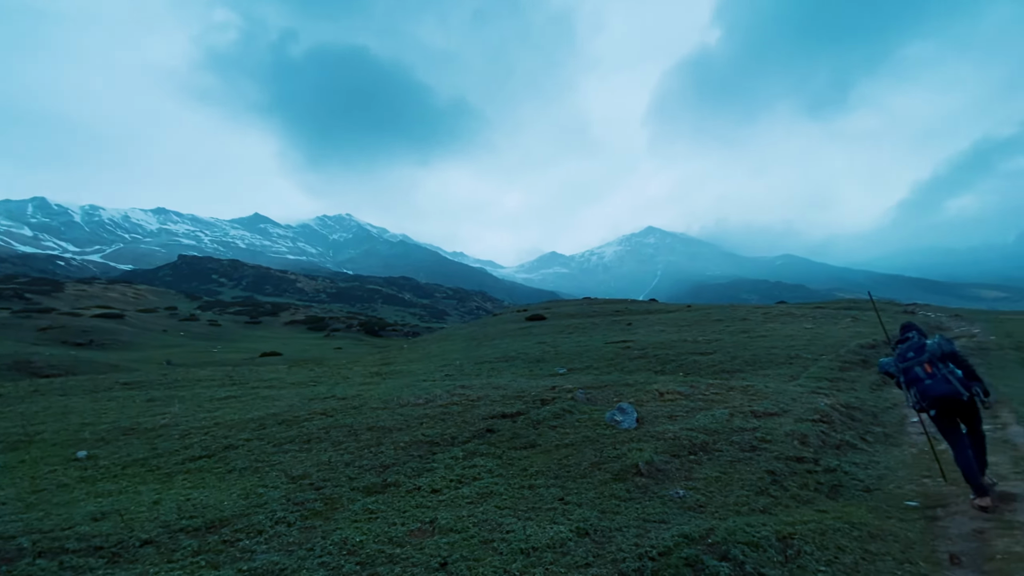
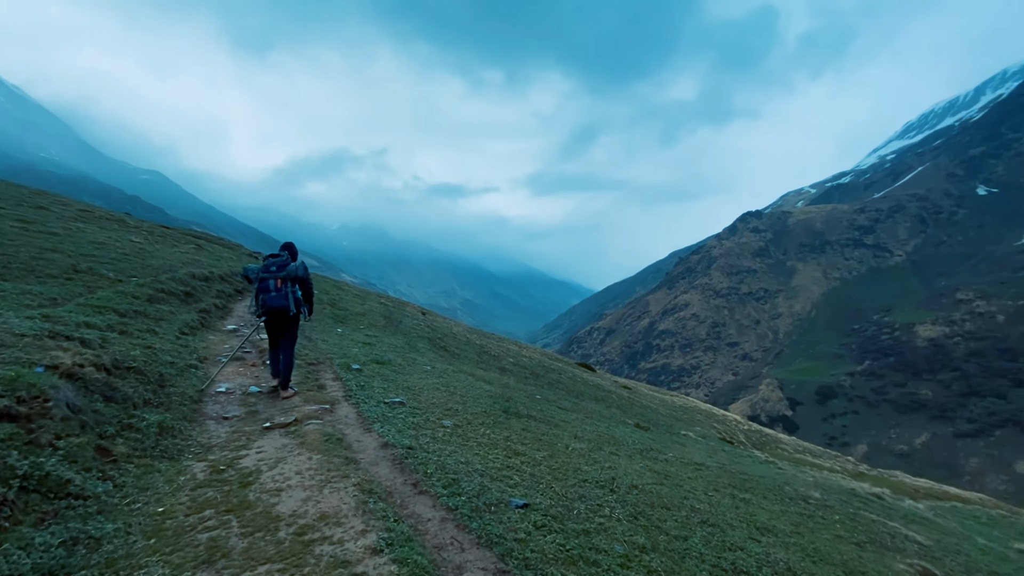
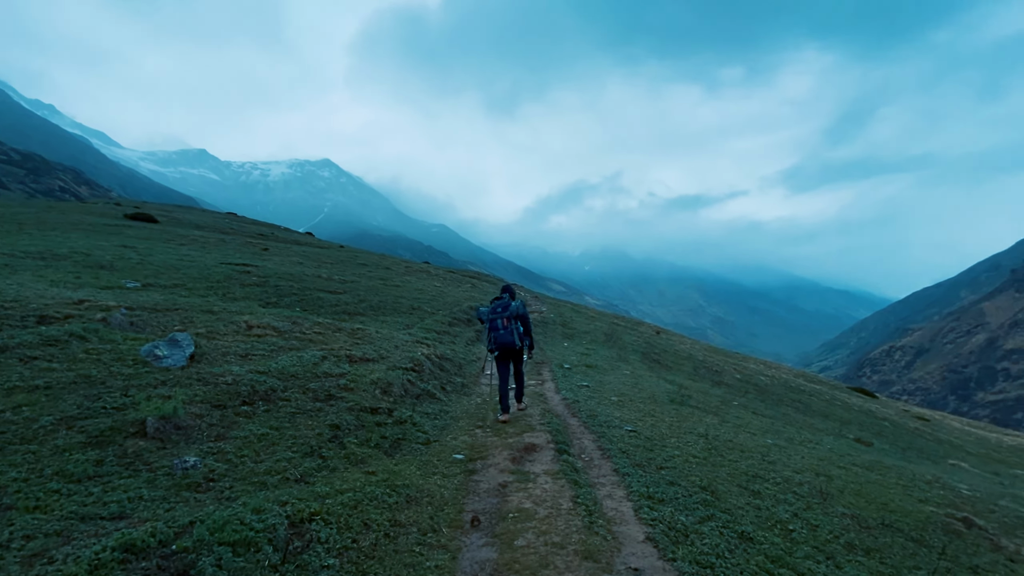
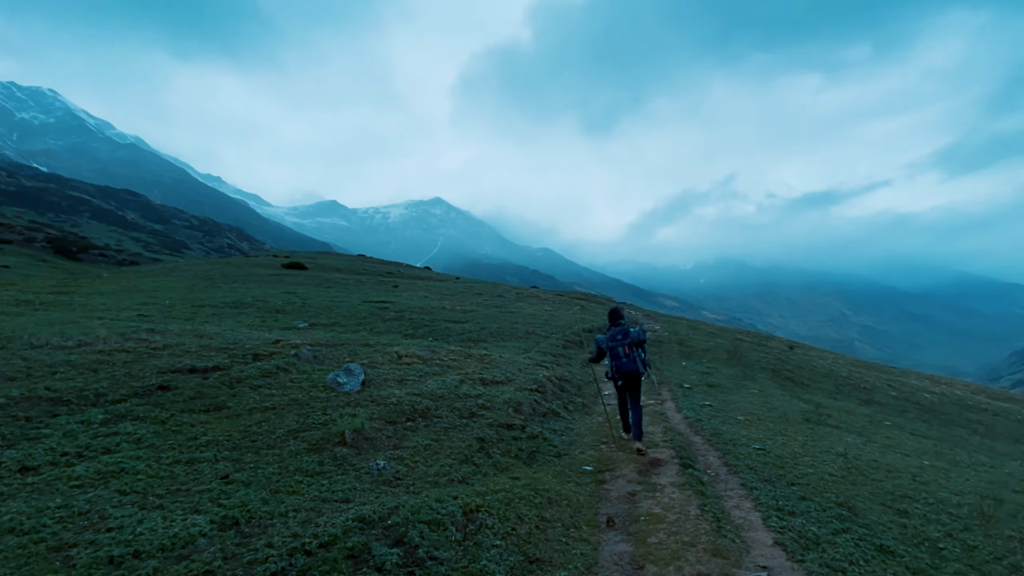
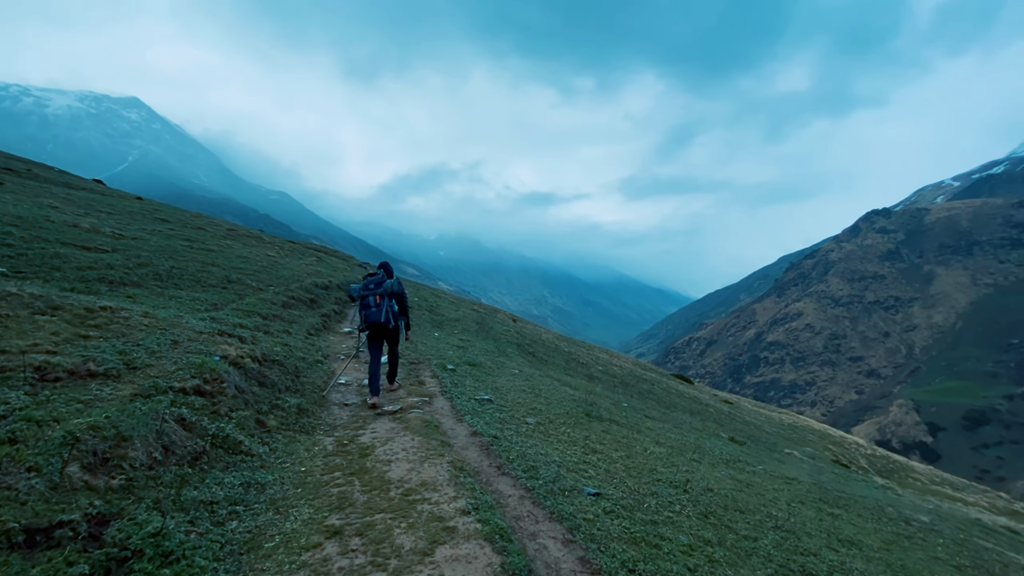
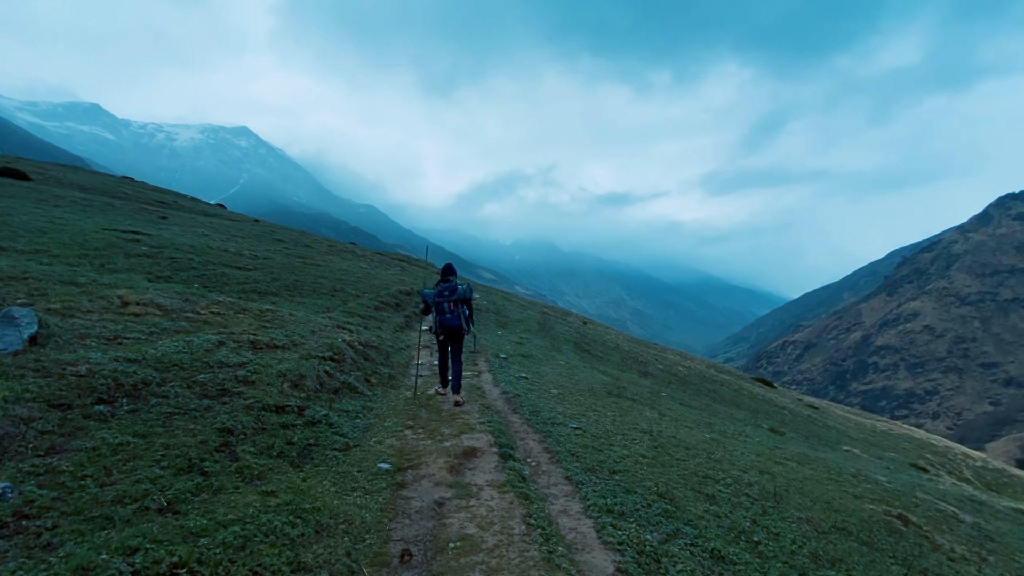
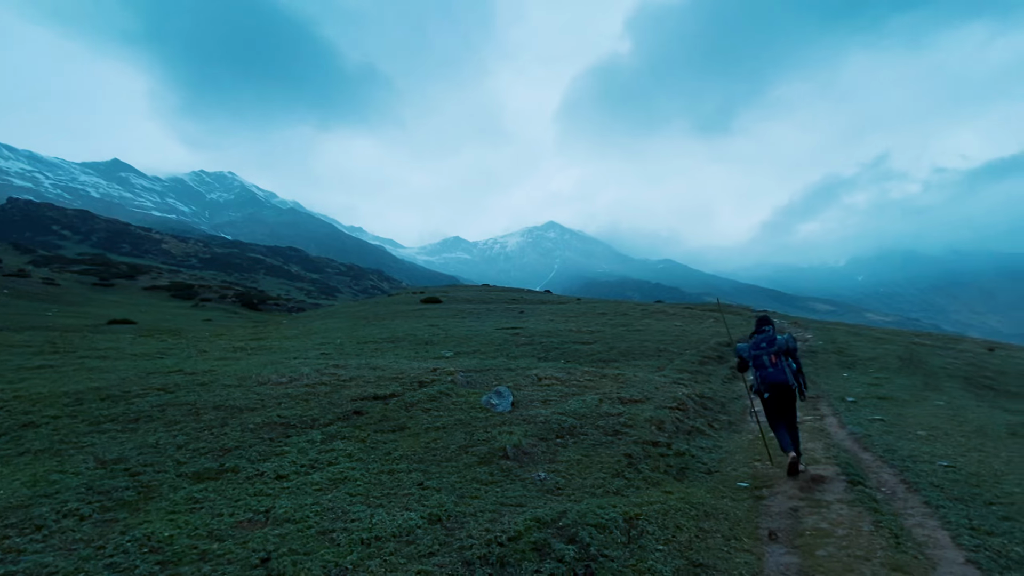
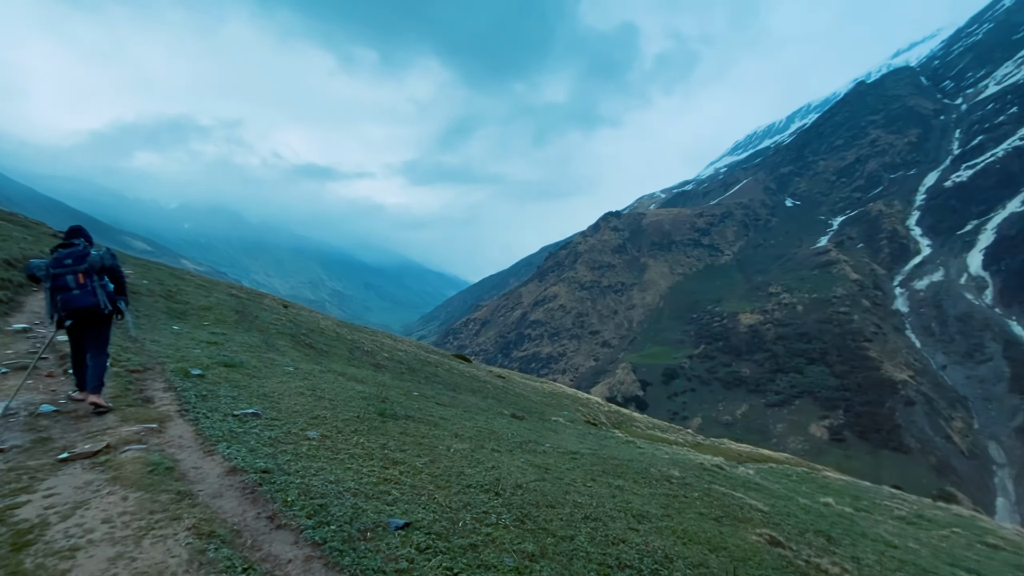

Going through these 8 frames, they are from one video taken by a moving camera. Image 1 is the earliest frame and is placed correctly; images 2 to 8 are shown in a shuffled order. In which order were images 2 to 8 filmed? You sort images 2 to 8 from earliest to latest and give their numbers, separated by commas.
7, 4, 3, 6, 5, 2, 8
